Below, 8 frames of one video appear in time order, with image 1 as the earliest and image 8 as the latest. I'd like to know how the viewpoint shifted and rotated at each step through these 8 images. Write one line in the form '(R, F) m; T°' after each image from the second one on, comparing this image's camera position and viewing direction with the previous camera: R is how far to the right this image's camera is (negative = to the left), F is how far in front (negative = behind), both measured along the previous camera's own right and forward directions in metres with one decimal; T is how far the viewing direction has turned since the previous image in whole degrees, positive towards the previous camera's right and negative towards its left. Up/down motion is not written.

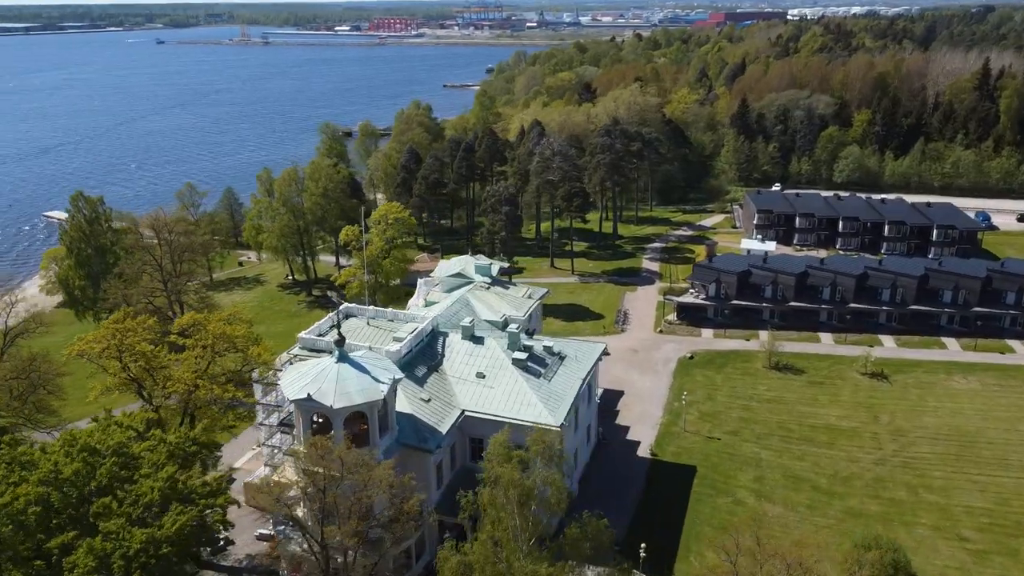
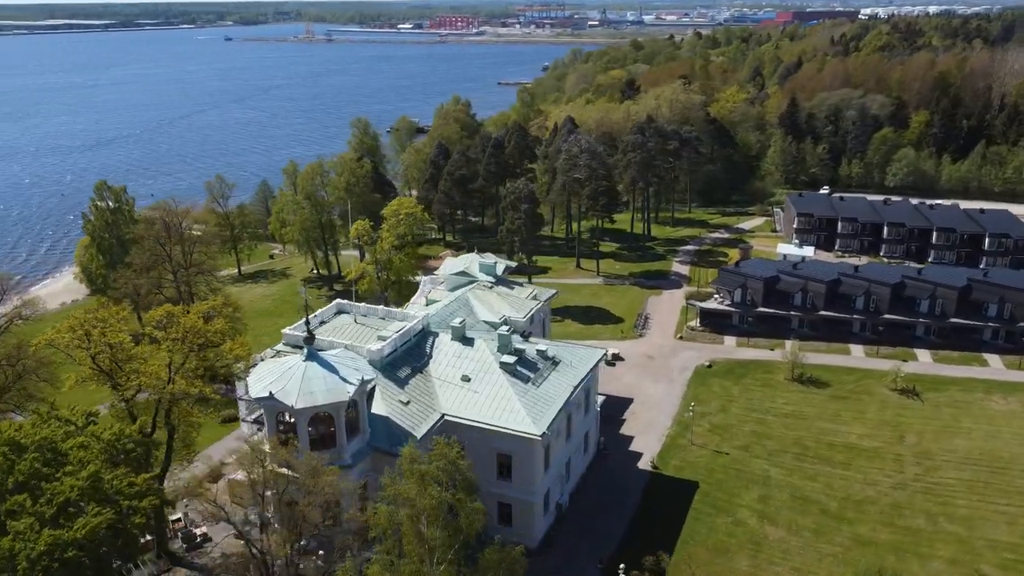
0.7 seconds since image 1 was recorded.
(+3.7, +2.1) m; -4°
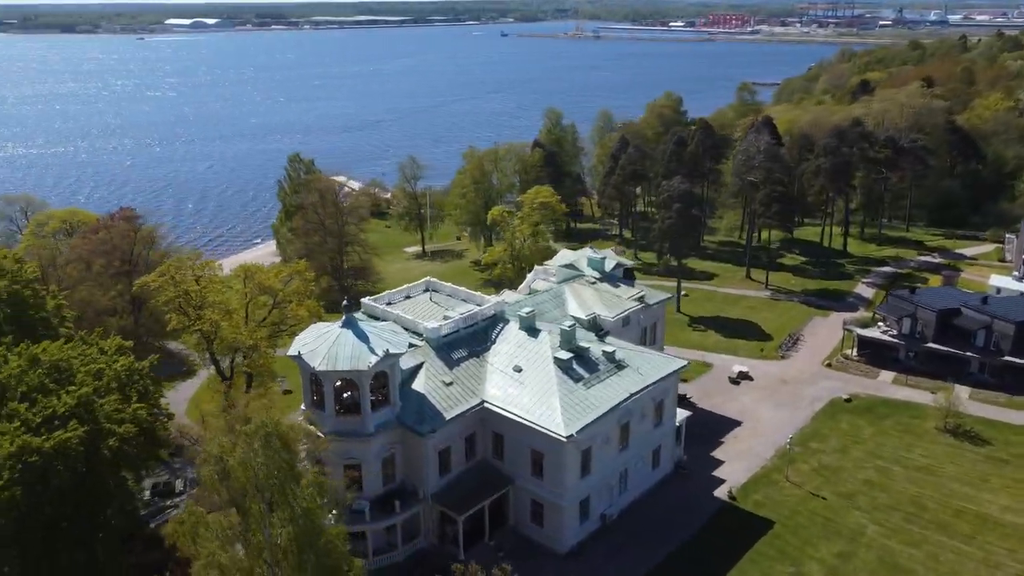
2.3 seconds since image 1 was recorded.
(+9.8, +2.8) m; -18°
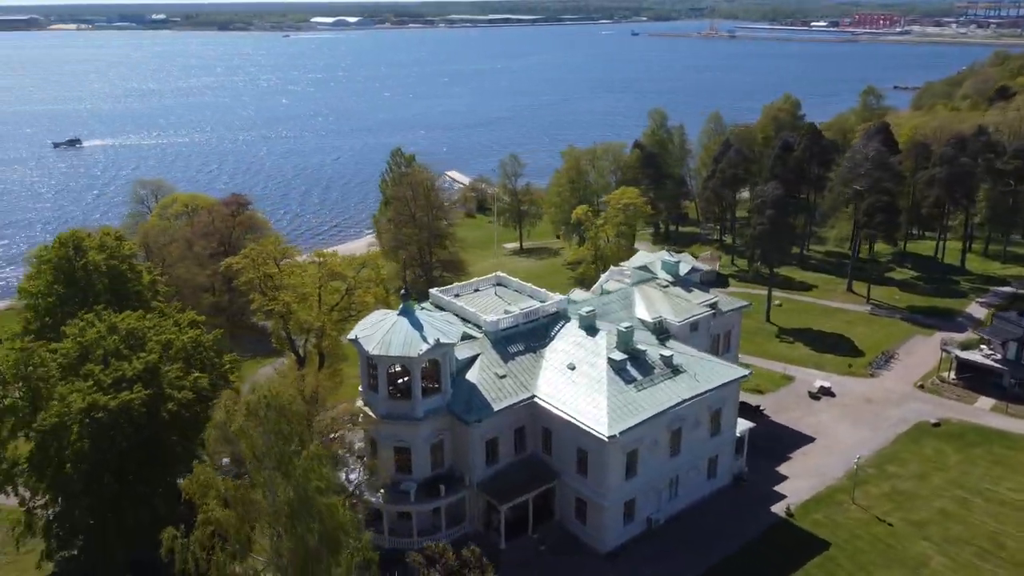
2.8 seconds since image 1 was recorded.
(+3.4, -0.4) m; -9°
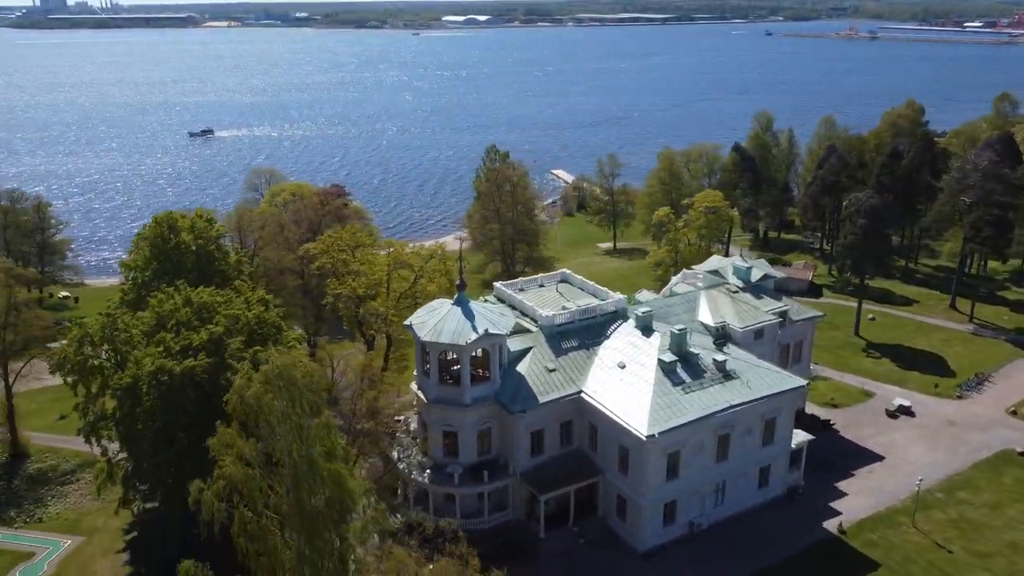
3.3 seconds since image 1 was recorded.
(+3.4, -0.8) m; -8°
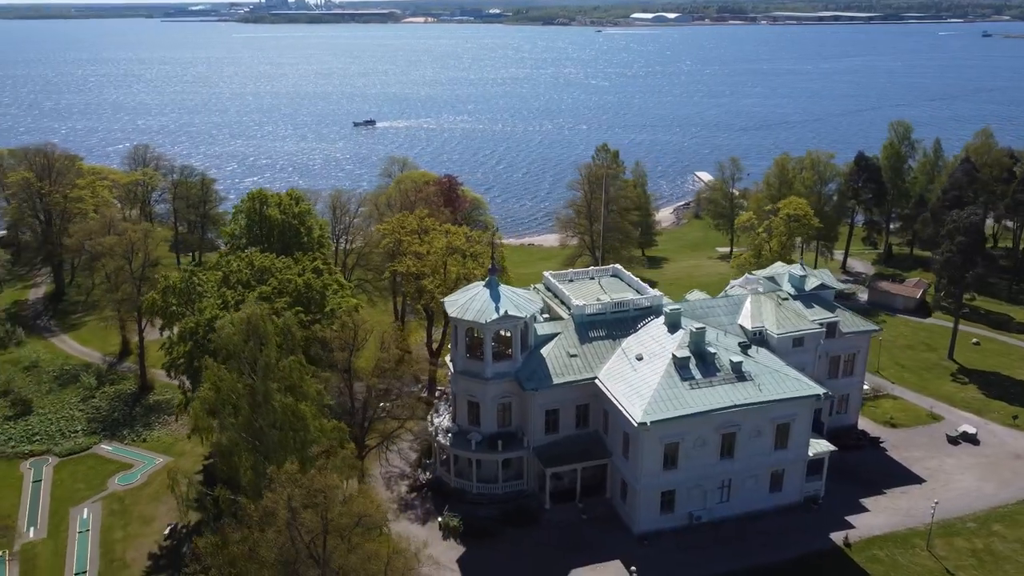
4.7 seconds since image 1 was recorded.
(+8.2, -2.6) m; -12°
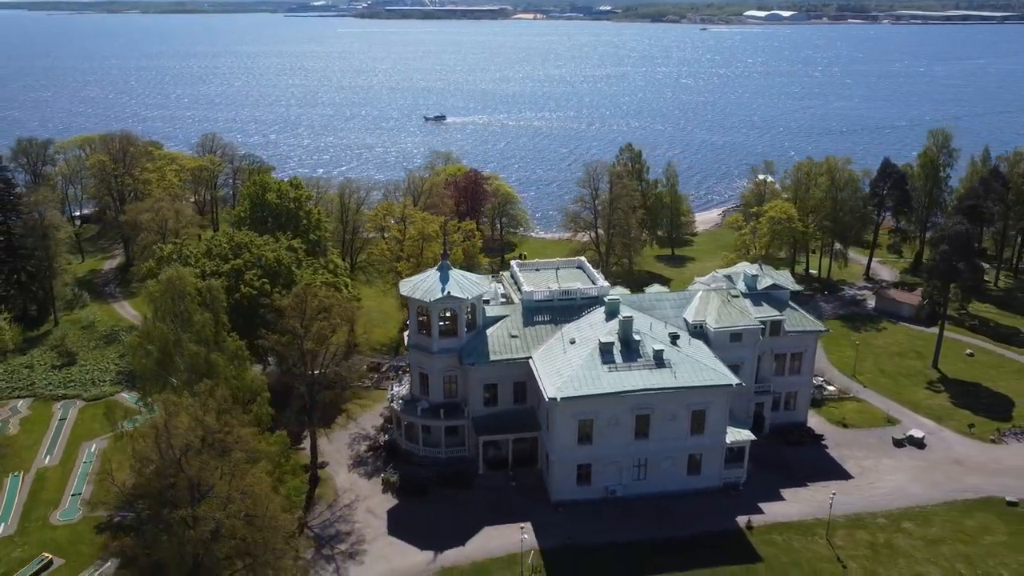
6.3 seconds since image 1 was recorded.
(+9.6, -3.8) m; -7°
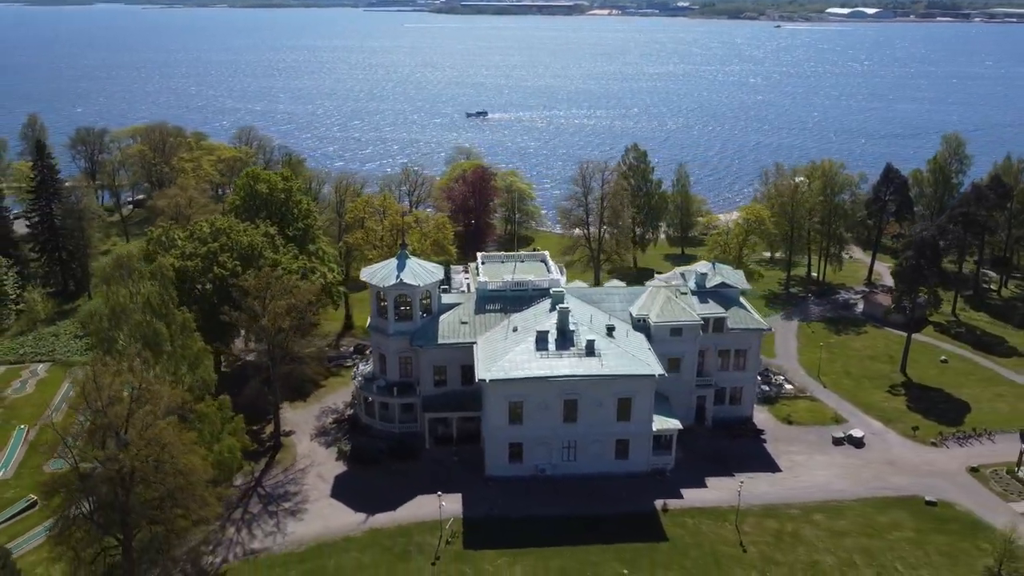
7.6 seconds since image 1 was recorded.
(+8.0, -3.2) m; -5°
